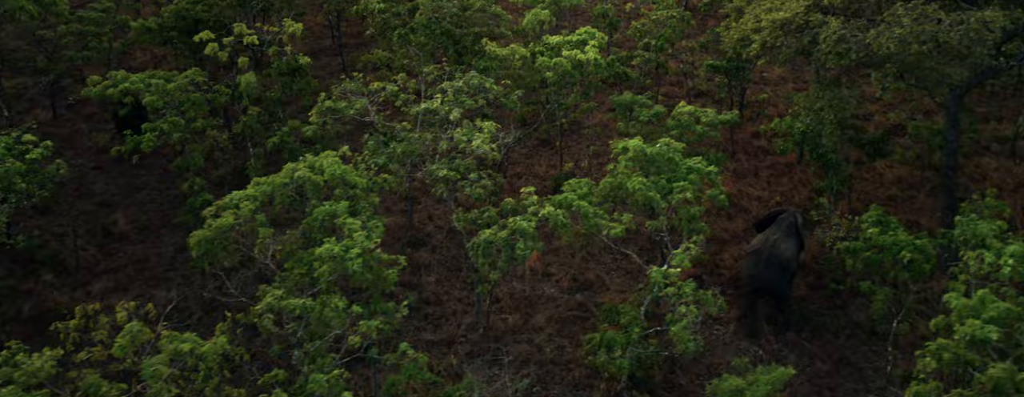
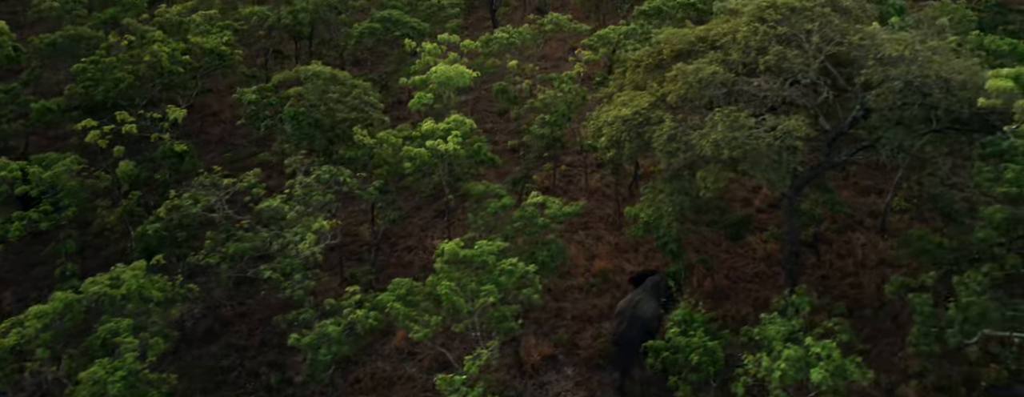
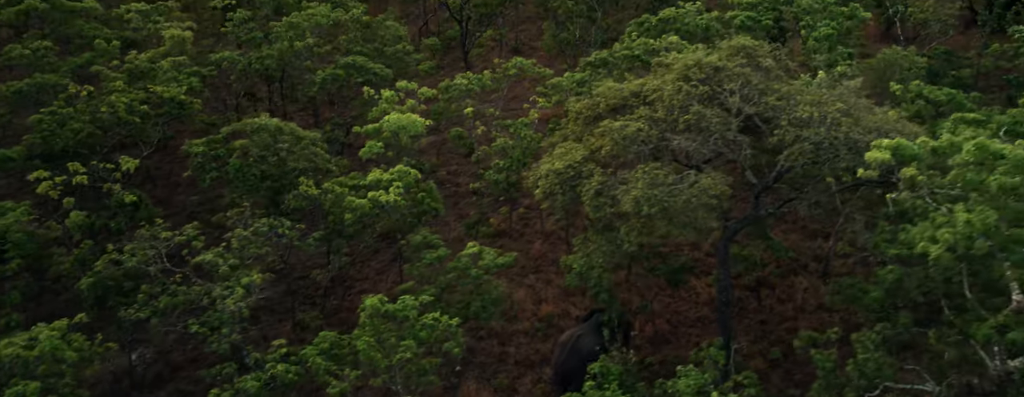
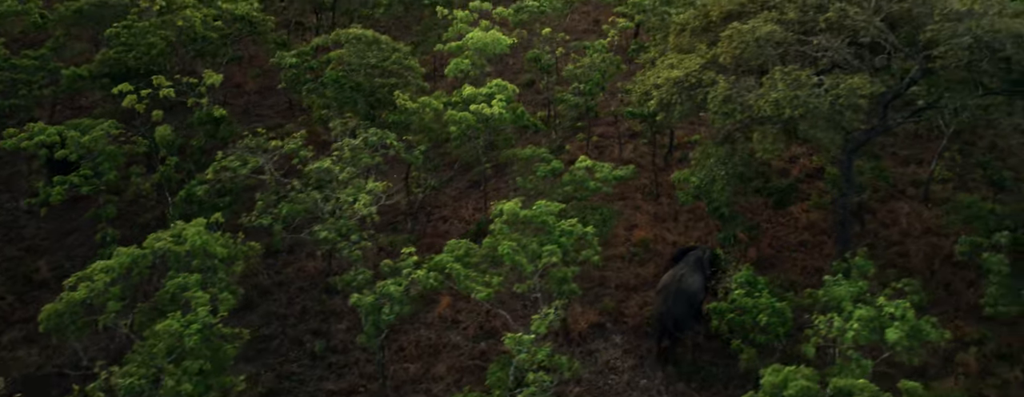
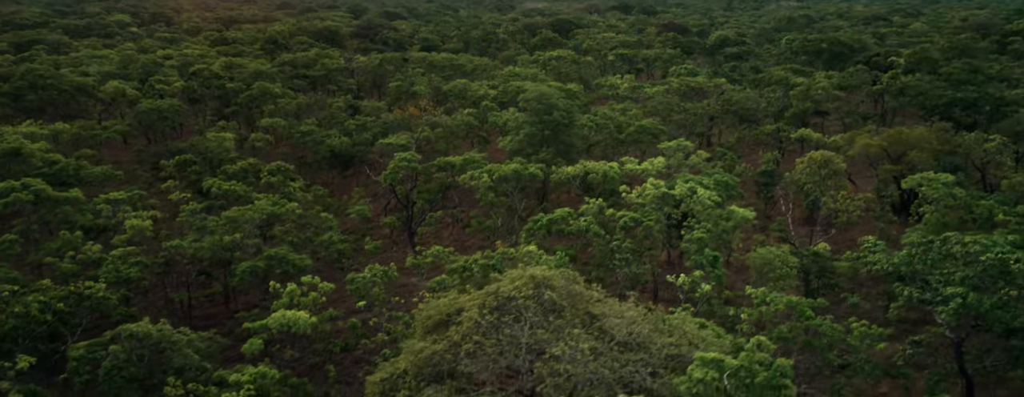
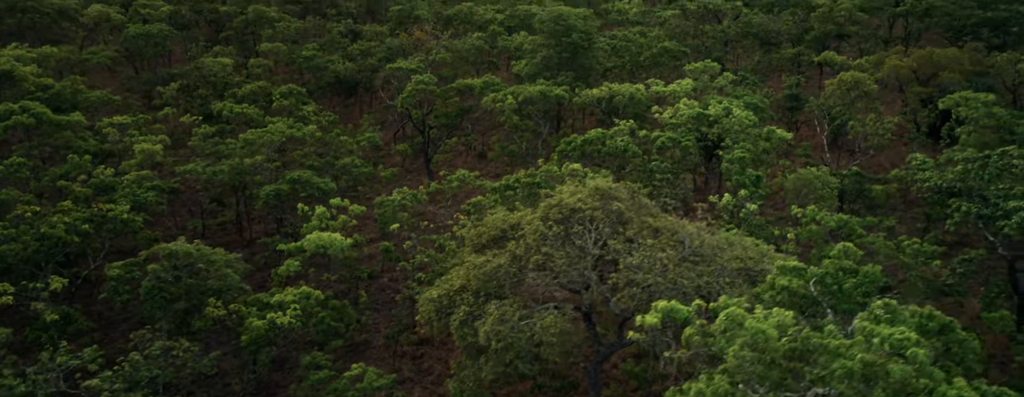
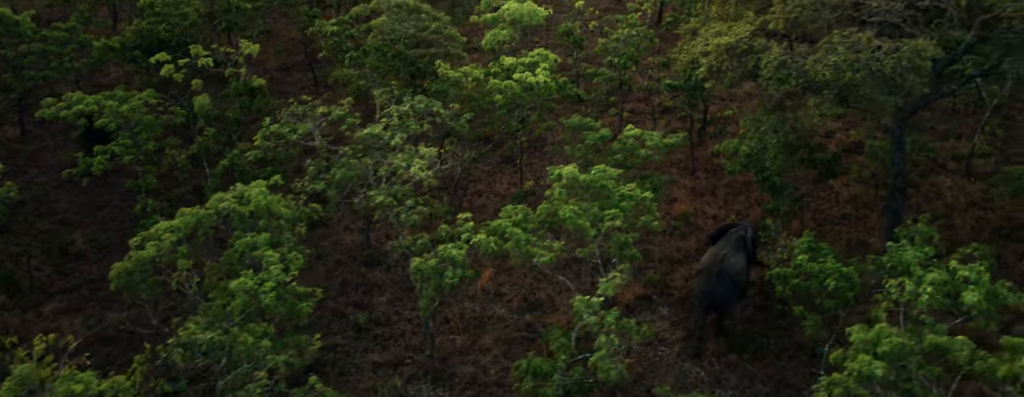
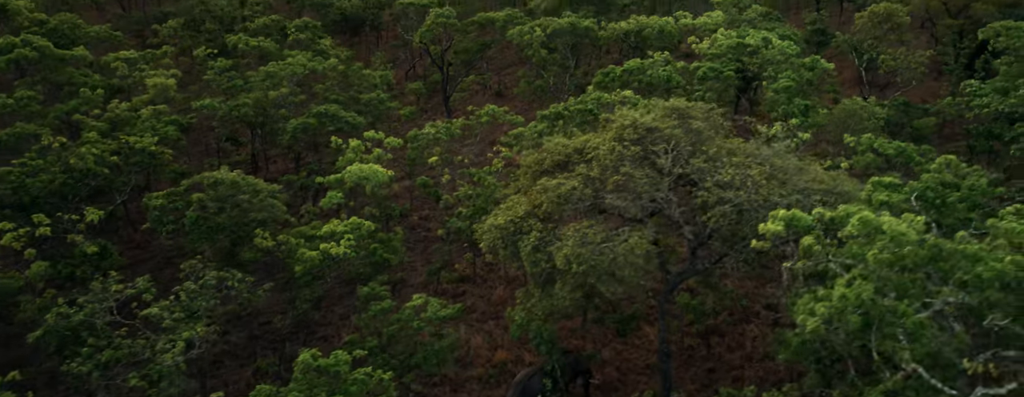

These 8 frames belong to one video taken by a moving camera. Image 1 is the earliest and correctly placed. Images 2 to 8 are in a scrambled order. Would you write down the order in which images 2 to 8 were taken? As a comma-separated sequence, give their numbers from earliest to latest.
7, 4, 2, 3, 8, 6, 5
